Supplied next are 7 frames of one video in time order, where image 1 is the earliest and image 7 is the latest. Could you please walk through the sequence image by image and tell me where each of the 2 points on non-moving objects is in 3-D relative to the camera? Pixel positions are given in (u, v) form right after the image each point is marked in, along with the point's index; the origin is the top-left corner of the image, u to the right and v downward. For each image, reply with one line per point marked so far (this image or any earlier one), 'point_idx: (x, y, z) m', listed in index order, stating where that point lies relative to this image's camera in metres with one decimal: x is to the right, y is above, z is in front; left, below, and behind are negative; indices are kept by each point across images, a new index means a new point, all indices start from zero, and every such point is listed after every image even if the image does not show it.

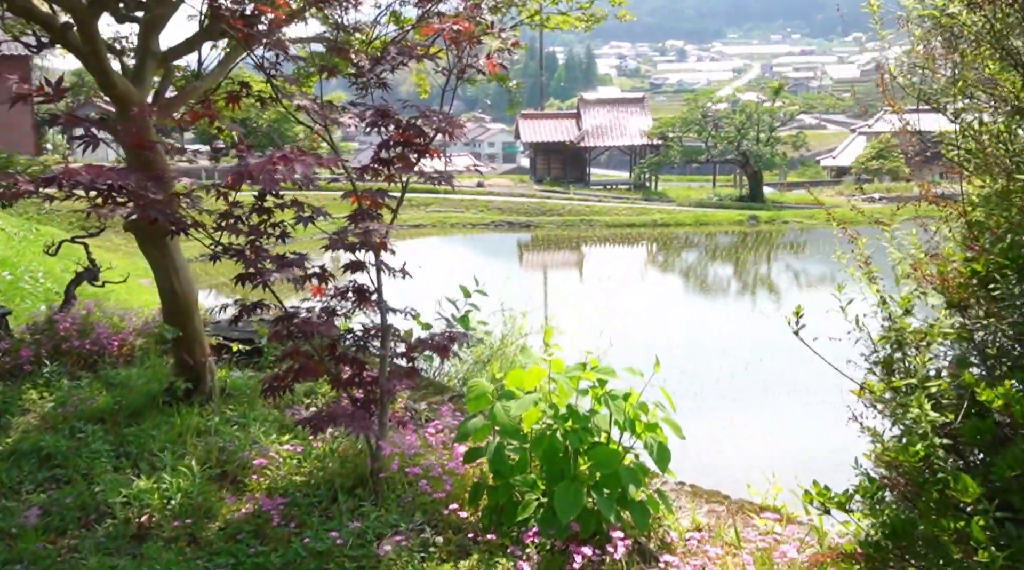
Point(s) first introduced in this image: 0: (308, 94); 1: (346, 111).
0: (-0.8, +0.8, +4.7) m
1: (-0.7, +0.7, +4.6) m
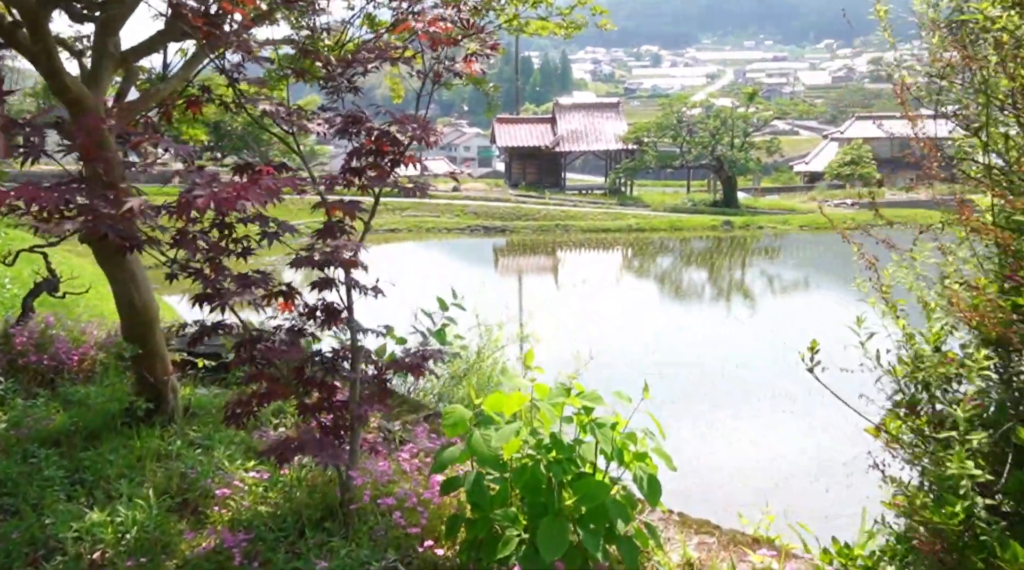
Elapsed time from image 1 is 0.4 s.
0: (-0.9, +0.7, +4.5) m
1: (-0.8, +0.6, +4.5) m
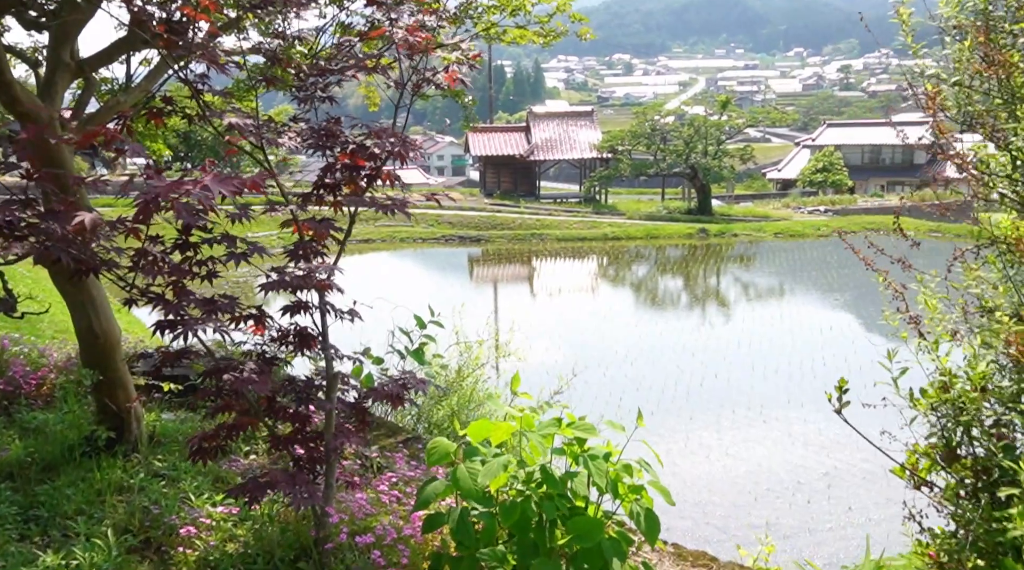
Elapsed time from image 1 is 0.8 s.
0: (-1.0, +0.7, +4.4) m
1: (-0.8, +0.6, +4.3) m
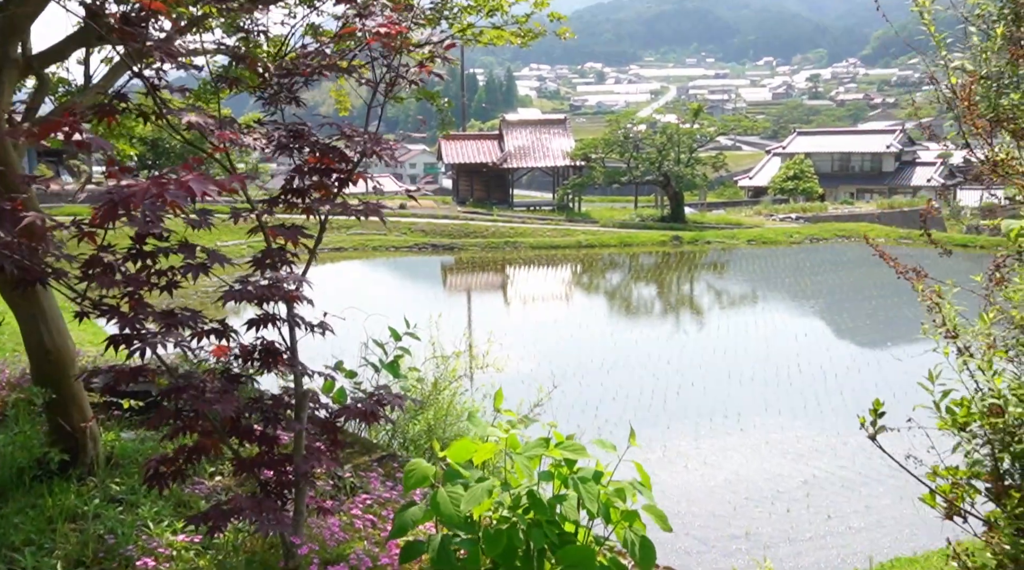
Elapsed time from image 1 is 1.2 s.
0: (-1.1, +0.6, +4.2) m
1: (-0.9, +0.5, +4.1) m
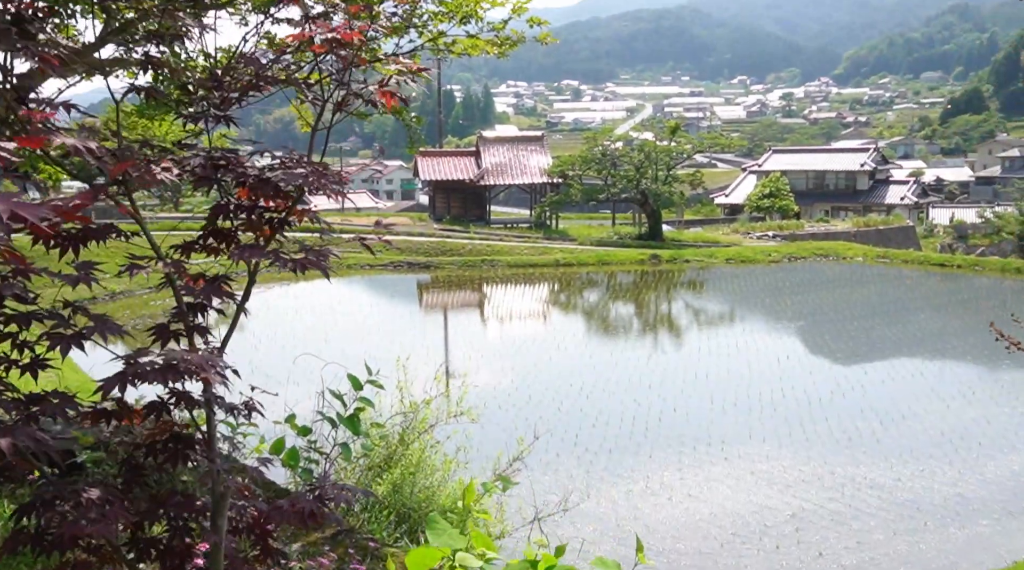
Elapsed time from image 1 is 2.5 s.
0: (-1.1, +0.5, +3.8) m
1: (-1.0, +0.4, +3.7) m
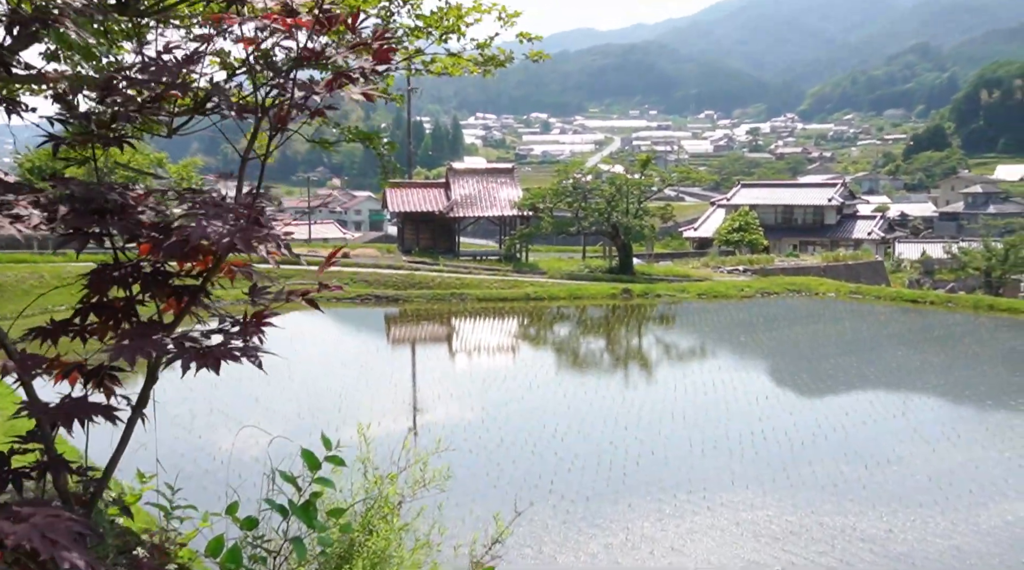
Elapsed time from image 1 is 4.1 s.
0: (-1.2, +0.4, +3.2) m
1: (-1.0, +0.3, +3.2) m
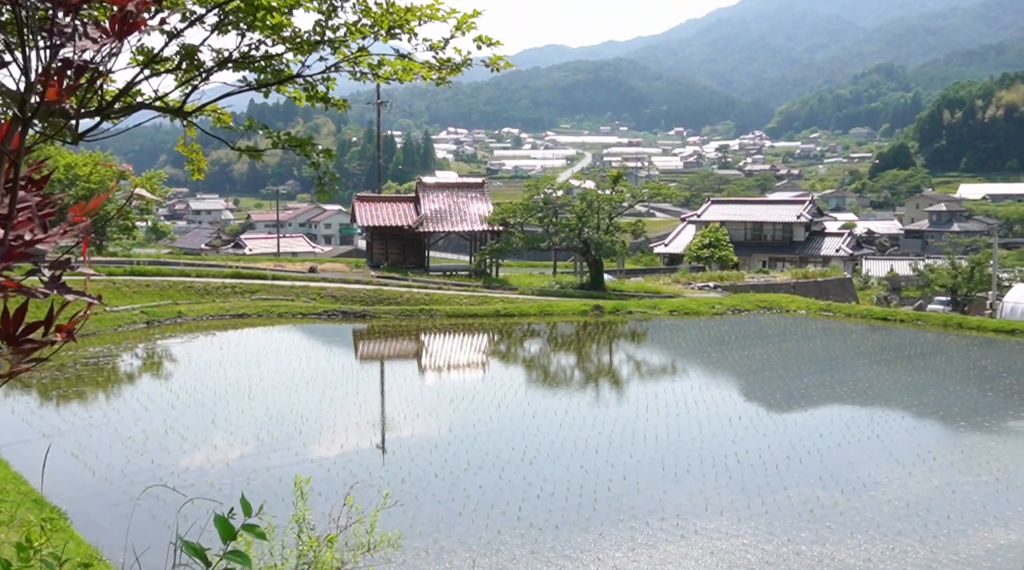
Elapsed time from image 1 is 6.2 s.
0: (-1.3, +0.3, +2.8) m
1: (-1.1, +0.2, +2.7) m
